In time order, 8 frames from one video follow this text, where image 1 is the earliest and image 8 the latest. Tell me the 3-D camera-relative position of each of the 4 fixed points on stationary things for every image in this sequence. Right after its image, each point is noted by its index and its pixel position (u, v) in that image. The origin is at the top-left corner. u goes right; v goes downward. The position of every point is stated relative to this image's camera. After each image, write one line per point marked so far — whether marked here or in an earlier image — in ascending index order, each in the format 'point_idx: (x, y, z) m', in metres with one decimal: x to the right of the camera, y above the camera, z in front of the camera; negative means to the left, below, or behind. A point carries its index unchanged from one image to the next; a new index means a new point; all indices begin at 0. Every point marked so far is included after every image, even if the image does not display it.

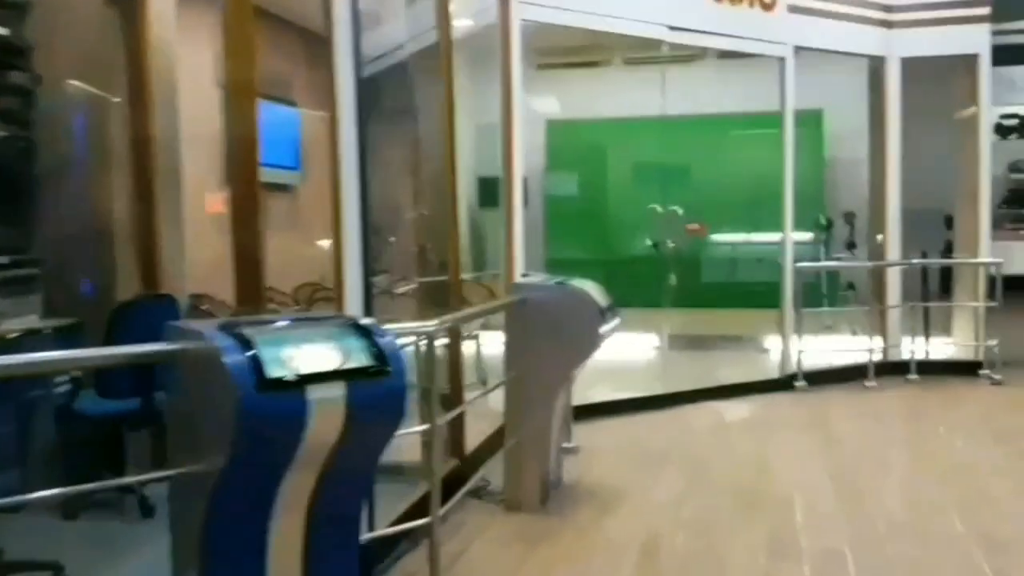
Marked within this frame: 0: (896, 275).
0: (+3.1, +0.1, +7.9) m
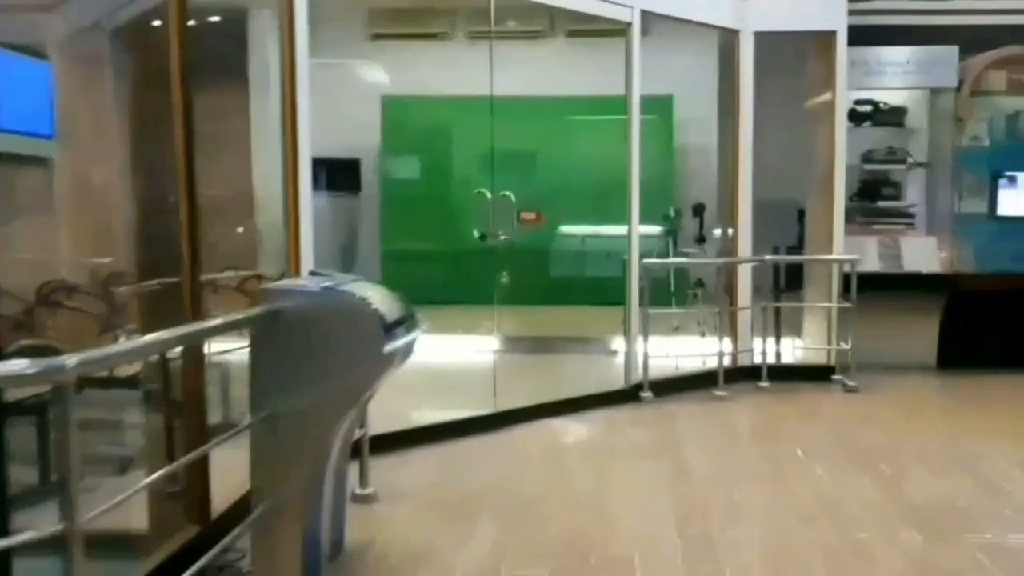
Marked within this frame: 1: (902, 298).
0: (+1.8, +0.1, +7.3) m
1: (+3.0, -0.1, +7.3) m
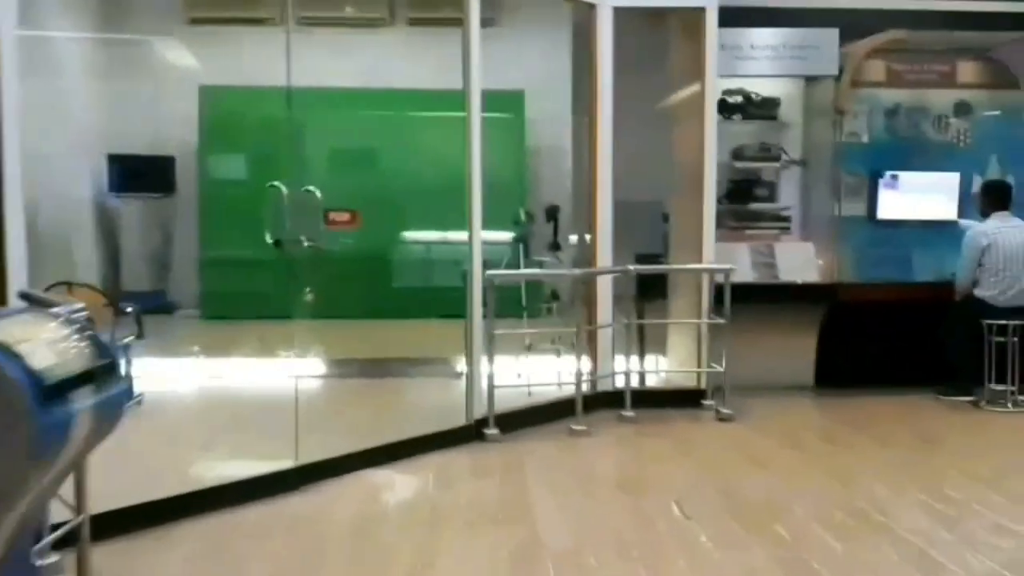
0: (+0.6, 0.0, +6.4) m
1: (+1.8, -0.1, +6.6) m
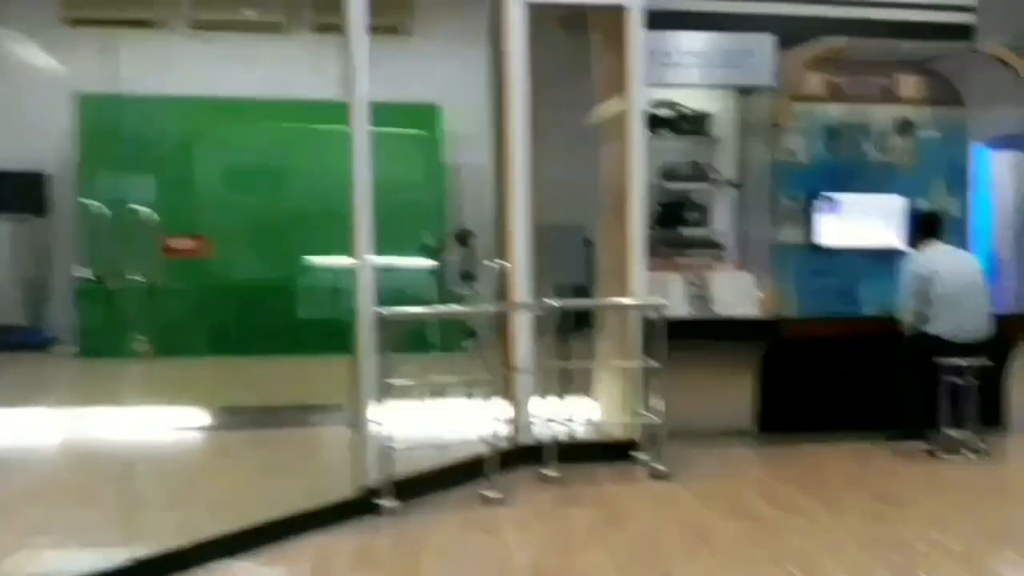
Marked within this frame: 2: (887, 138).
0: (+0.1, -0.2, +5.6) m
1: (+1.3, -0.4, +5.9) m
2: (+2.5, +1.0, +6.4) m
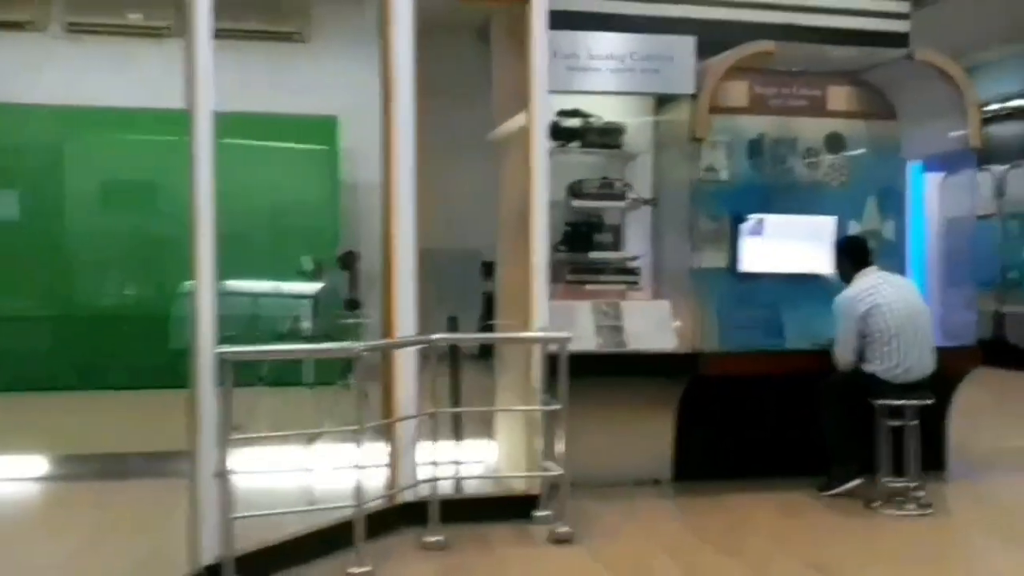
0: (-0.5, -0.3, +4.9) m
1: (+0.6, -0.5, +5.2) m
2: (+1.8, +0.8, +5.9) m
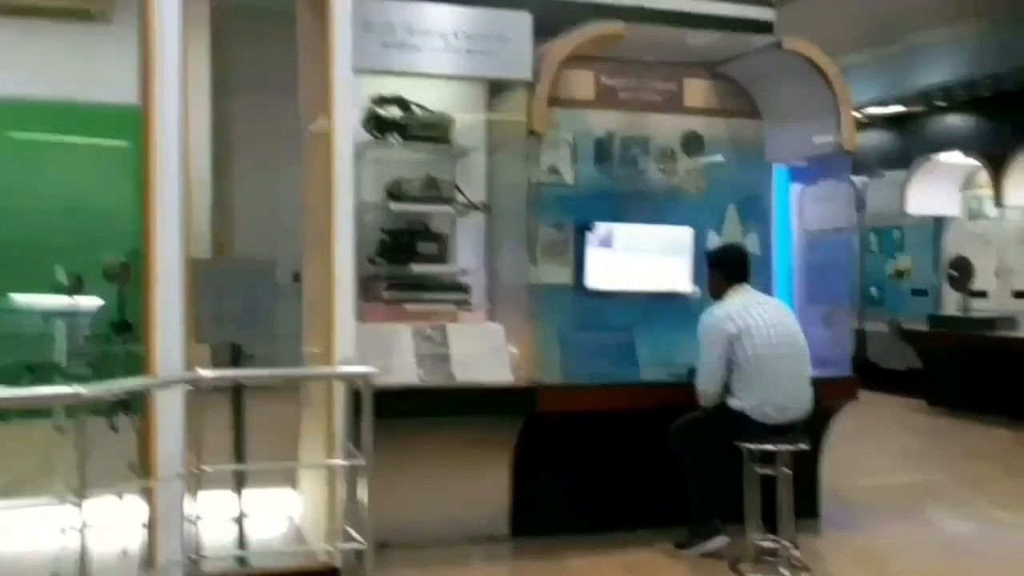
0: (-1.3, -0.4, +3.8) m
1: (-0.2, -0.6, +4.3) m
2: (+0.9, +0.7, +5.2) m
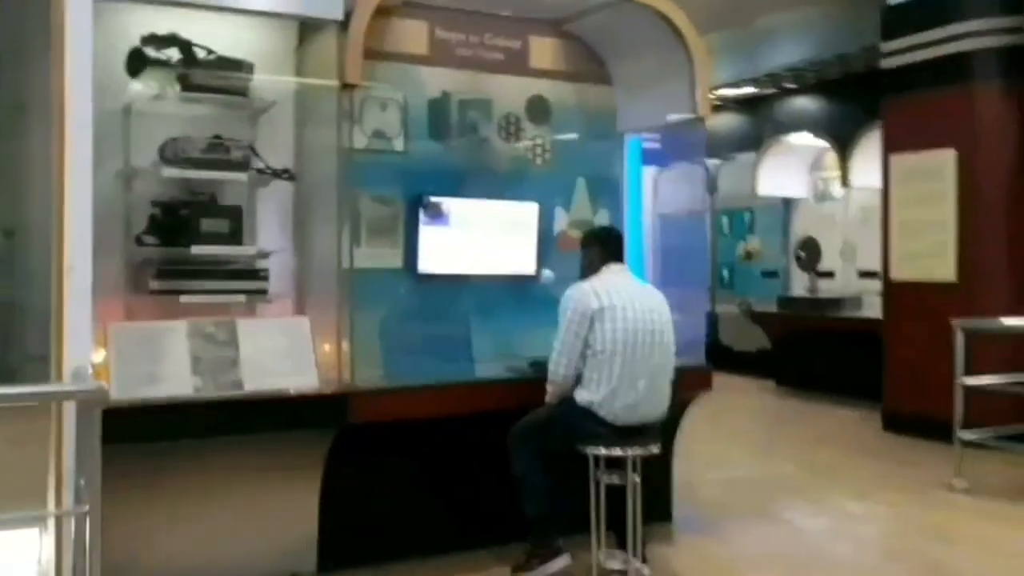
0: (-1.9, -0.4, +2.8) m
1: (-0.9, -0.6, +3.5) m
2: (0.0, +0.8, +4.5) m
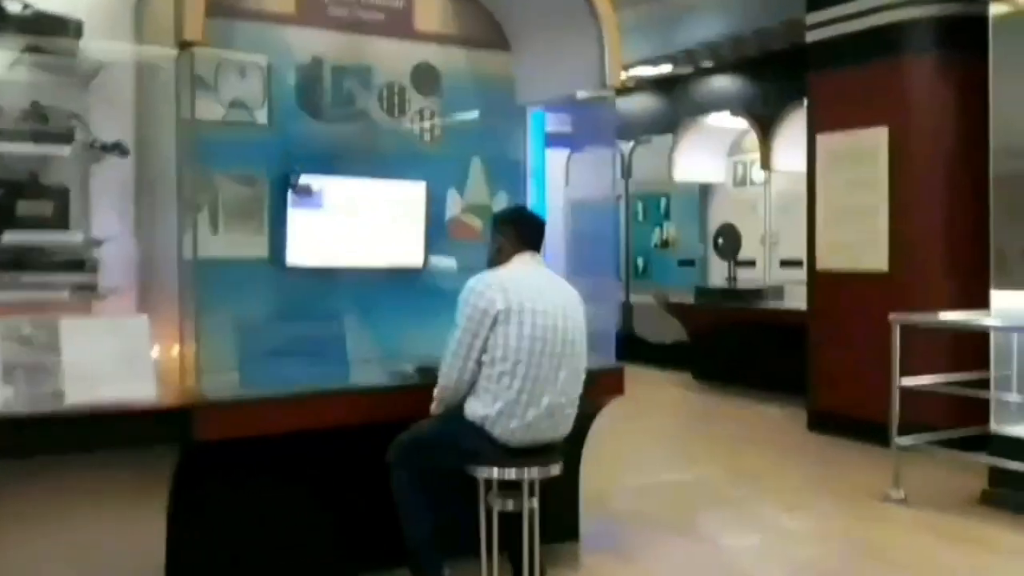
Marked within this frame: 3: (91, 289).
0: (-2.3, -0.4, +2.2) m
1: (-1.3, -0.6, +2.9) m
2: (-0.5, +0.8, +4.0) m
3: (-1.4, 0.0, +3.2) m
